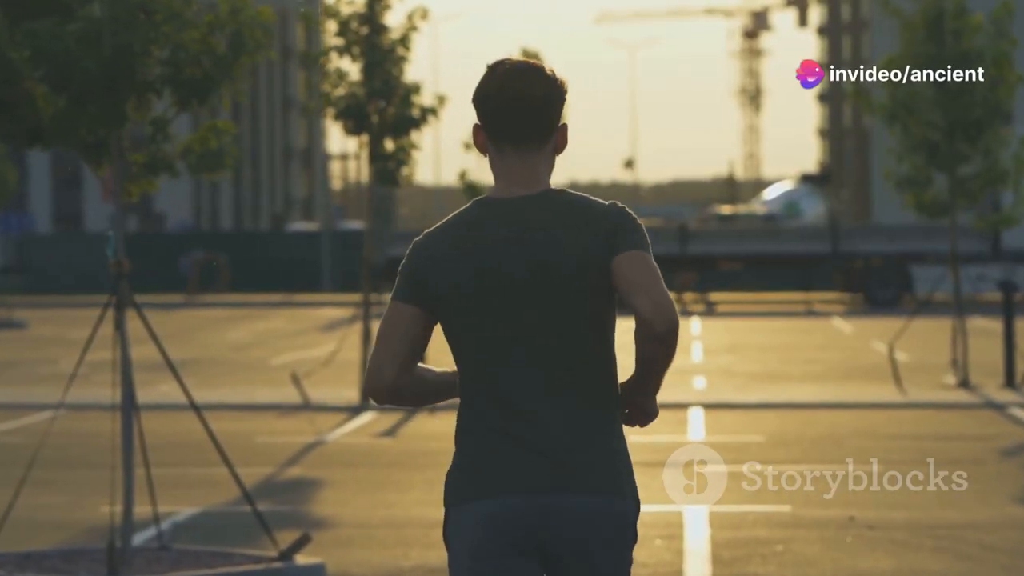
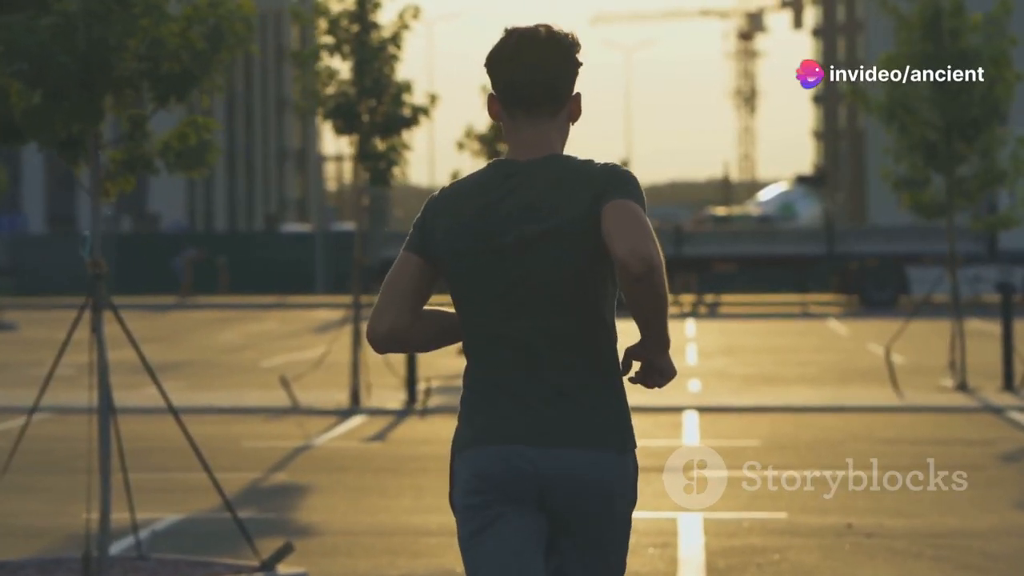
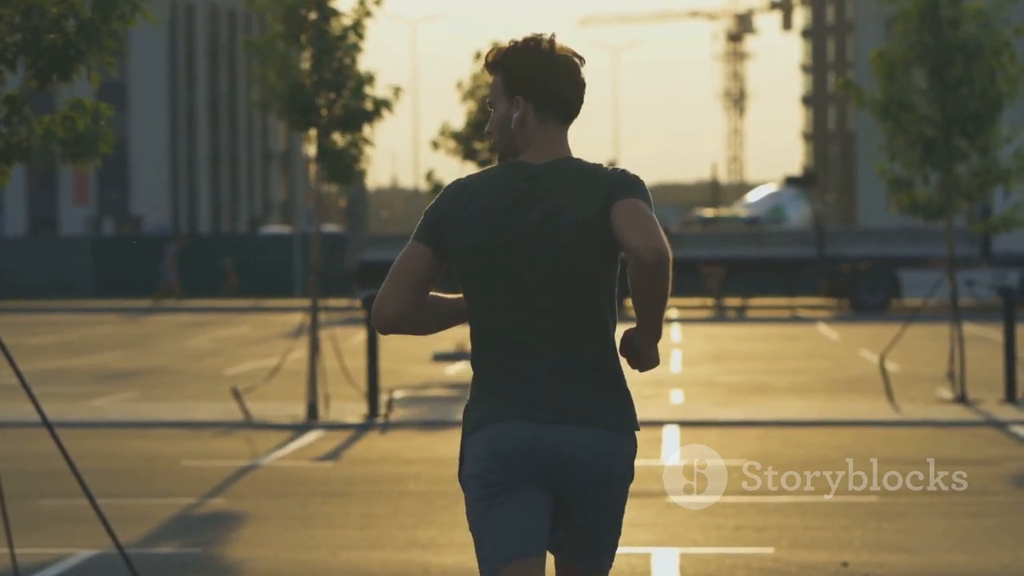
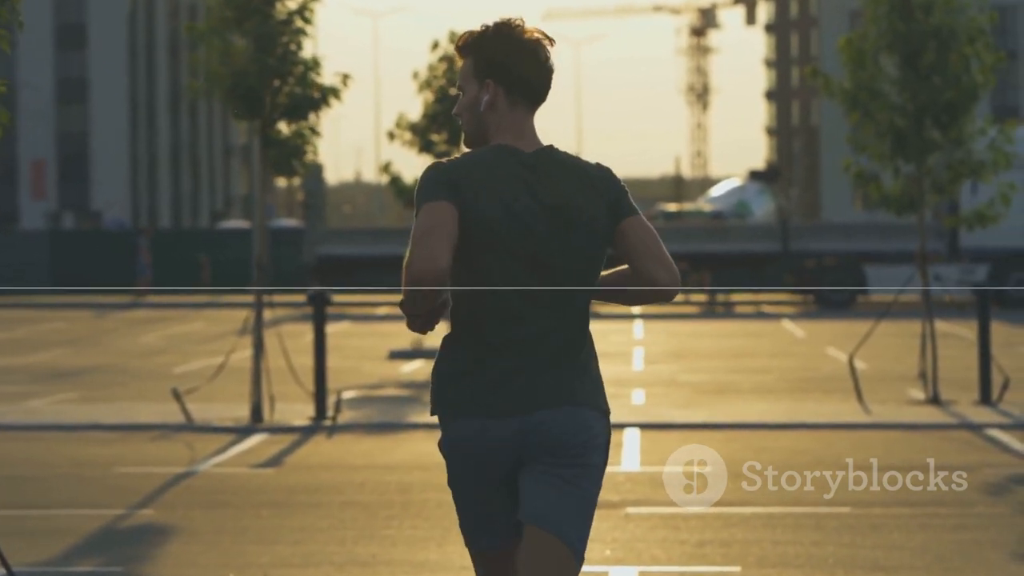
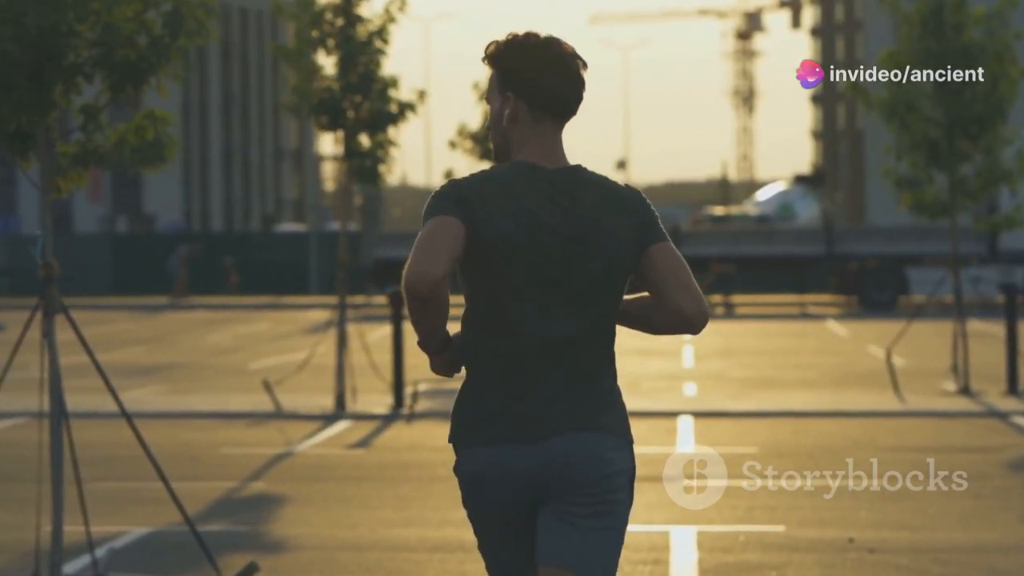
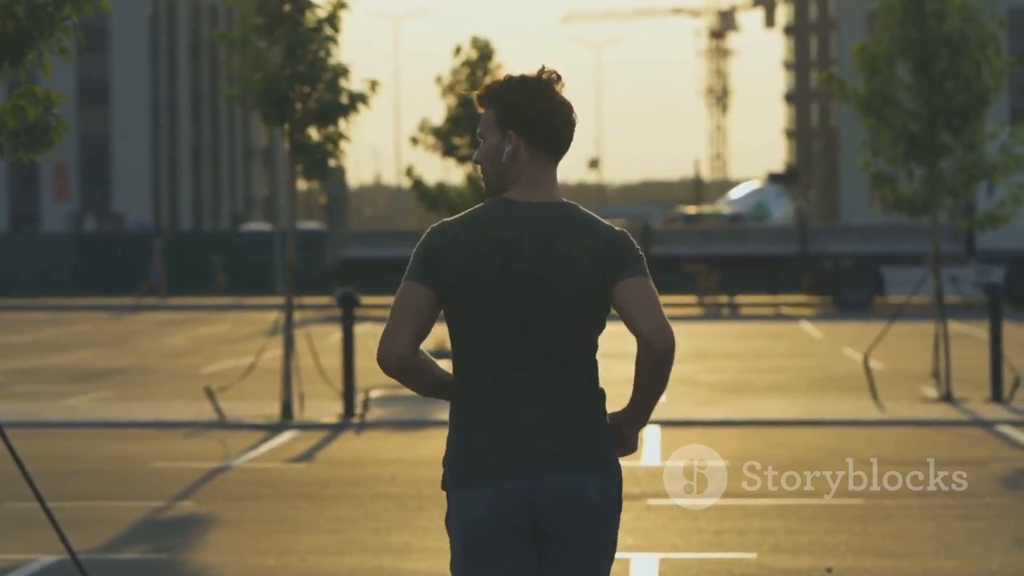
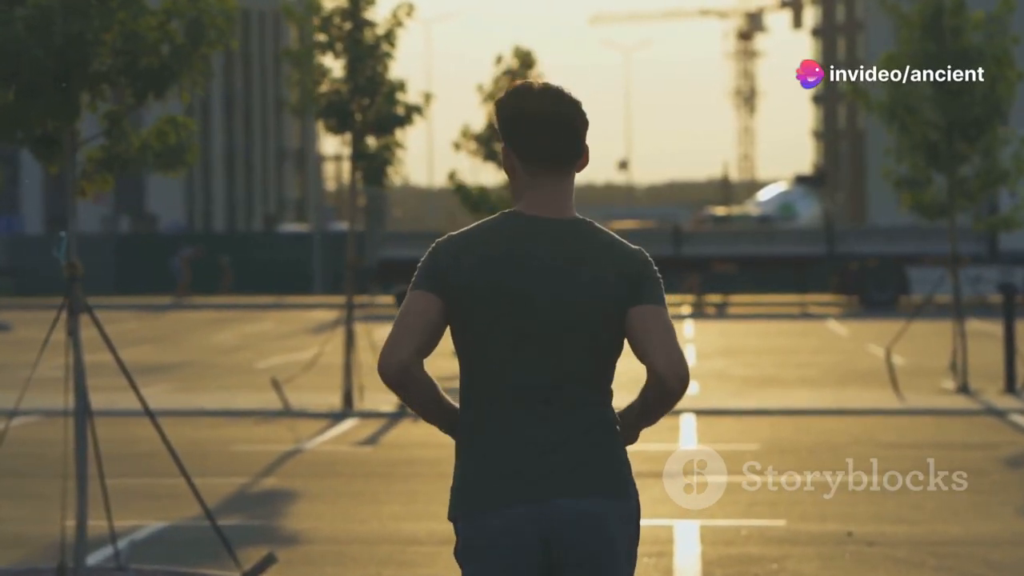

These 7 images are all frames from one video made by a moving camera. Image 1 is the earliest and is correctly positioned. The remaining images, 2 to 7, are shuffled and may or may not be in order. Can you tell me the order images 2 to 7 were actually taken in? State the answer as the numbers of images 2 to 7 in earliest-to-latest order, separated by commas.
2, 7, 5, 3, 6, 4
